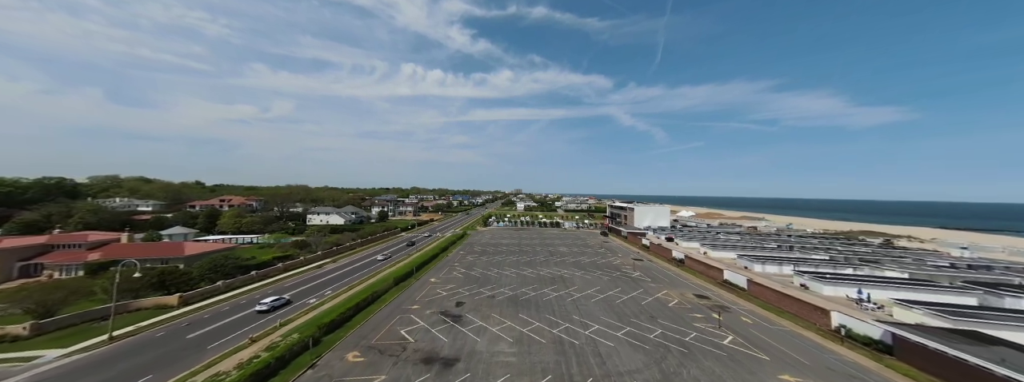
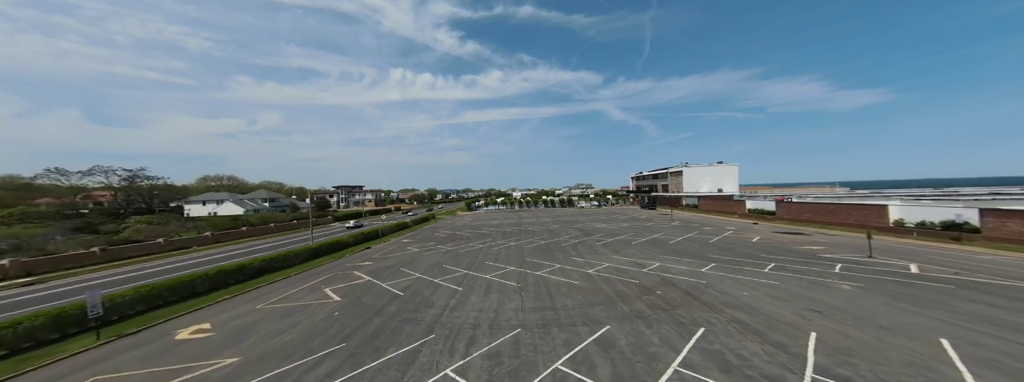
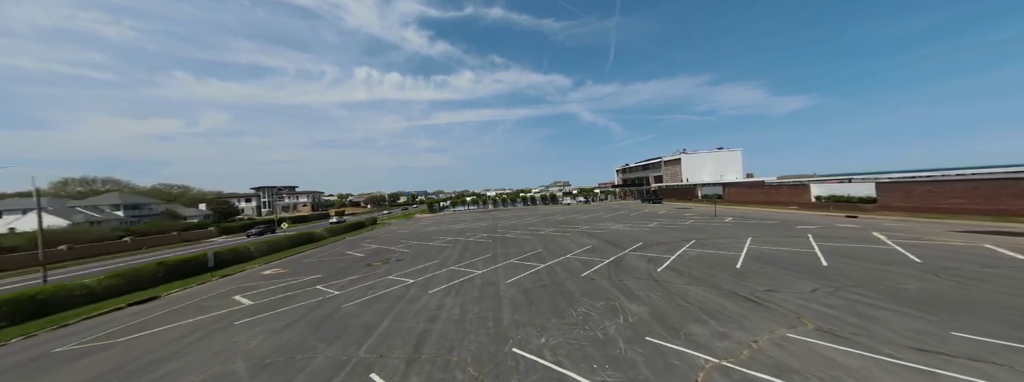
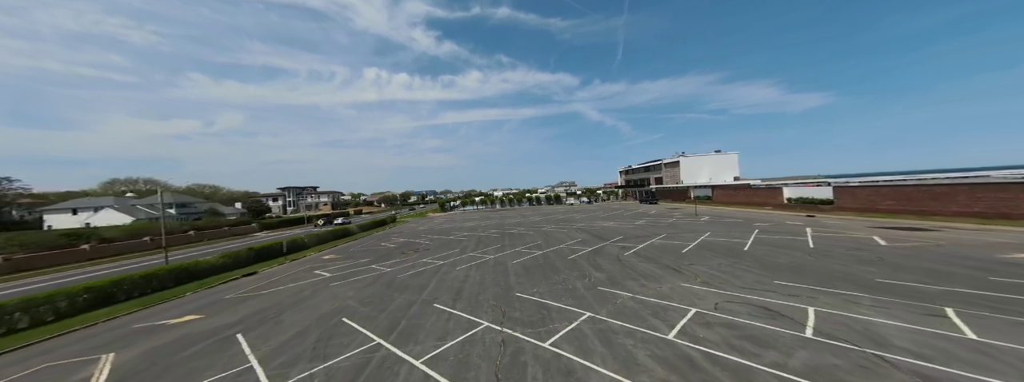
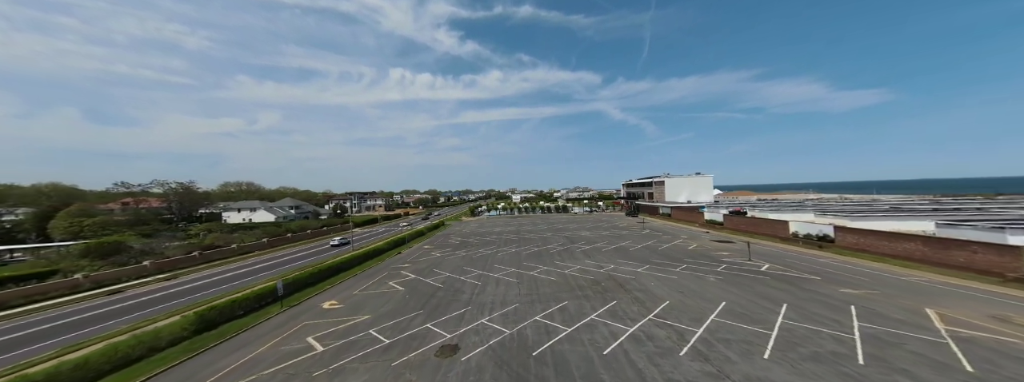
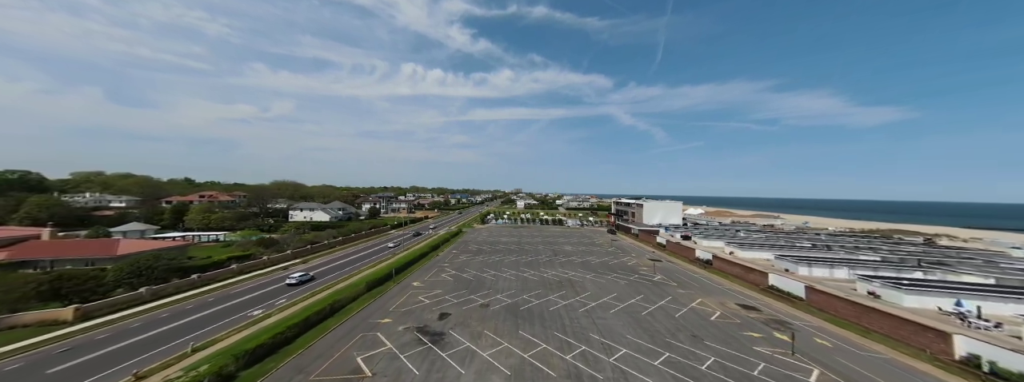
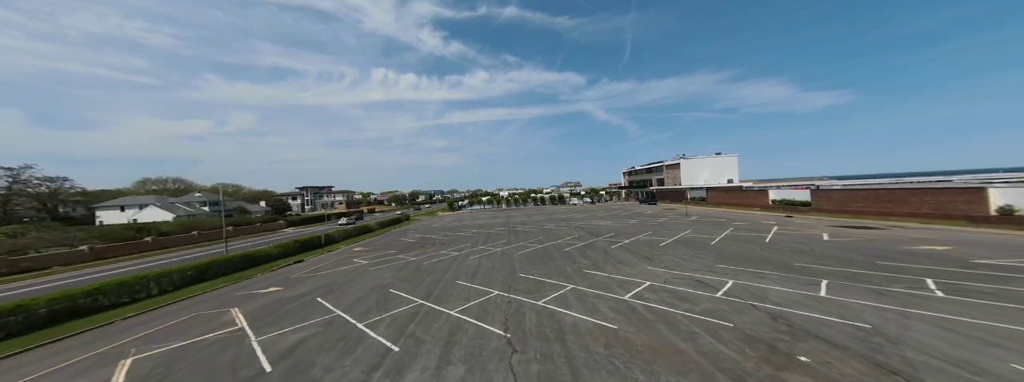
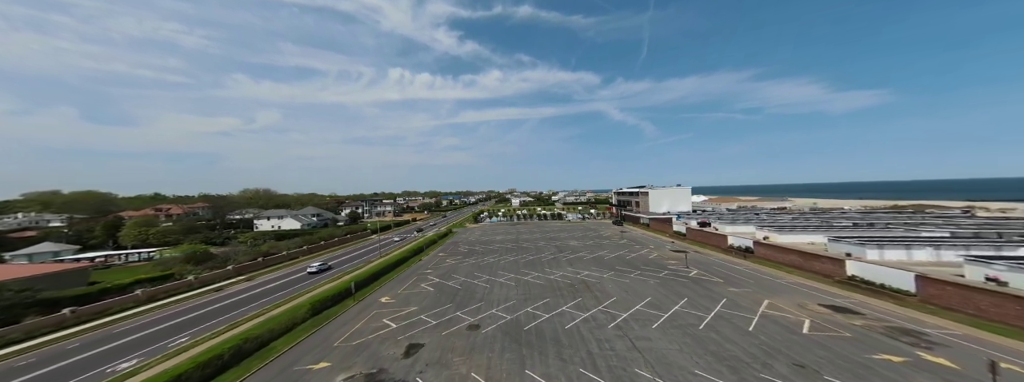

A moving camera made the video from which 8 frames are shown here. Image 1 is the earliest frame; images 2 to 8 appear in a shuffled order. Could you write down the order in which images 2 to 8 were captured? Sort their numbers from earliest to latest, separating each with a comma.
6, 8, 5, 2, 7, 4, 3
